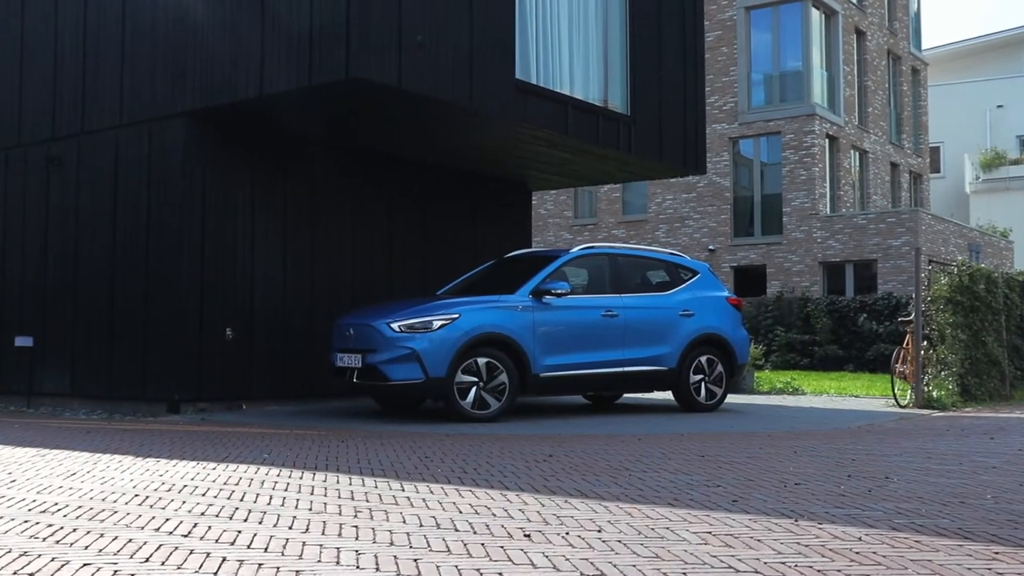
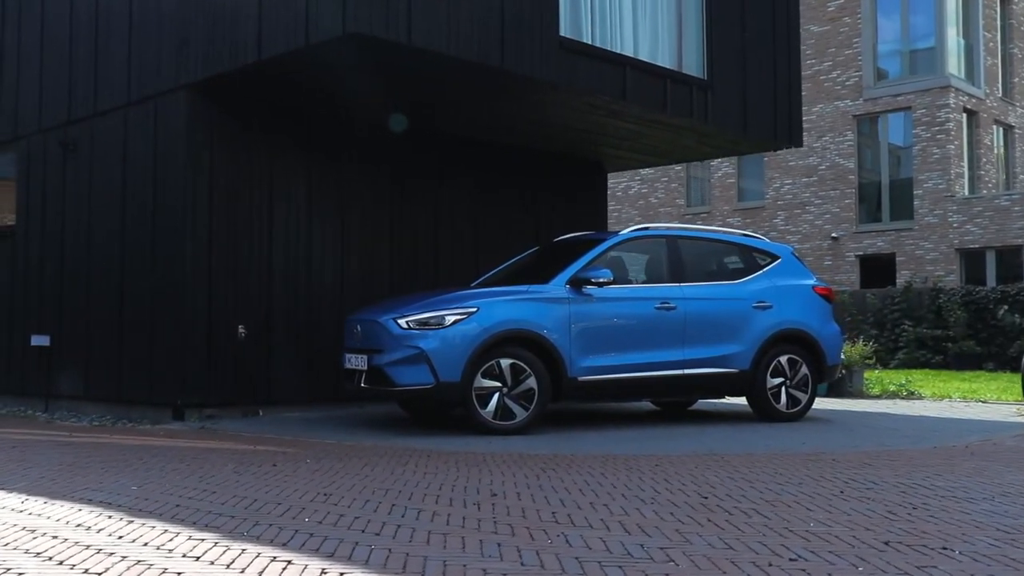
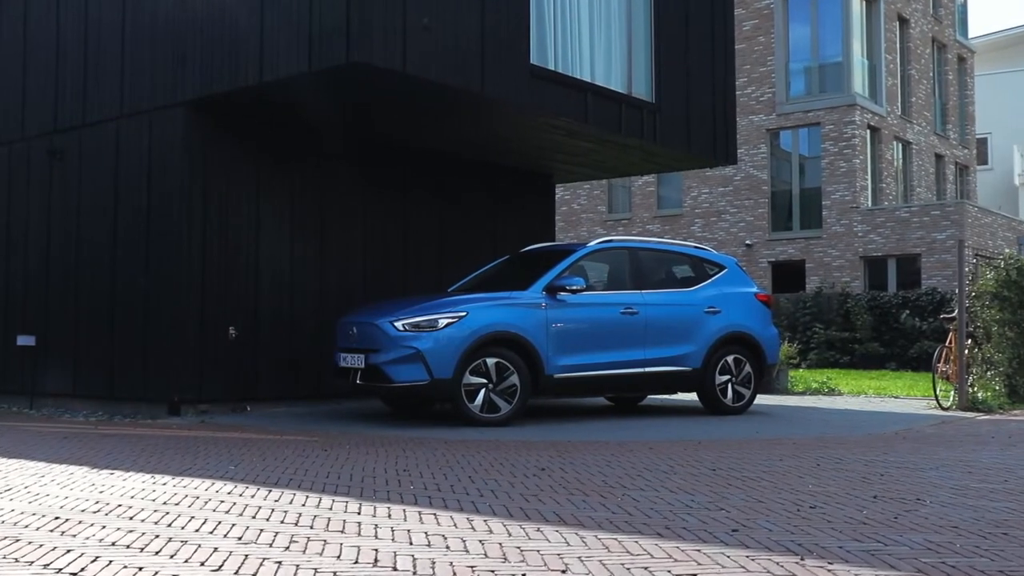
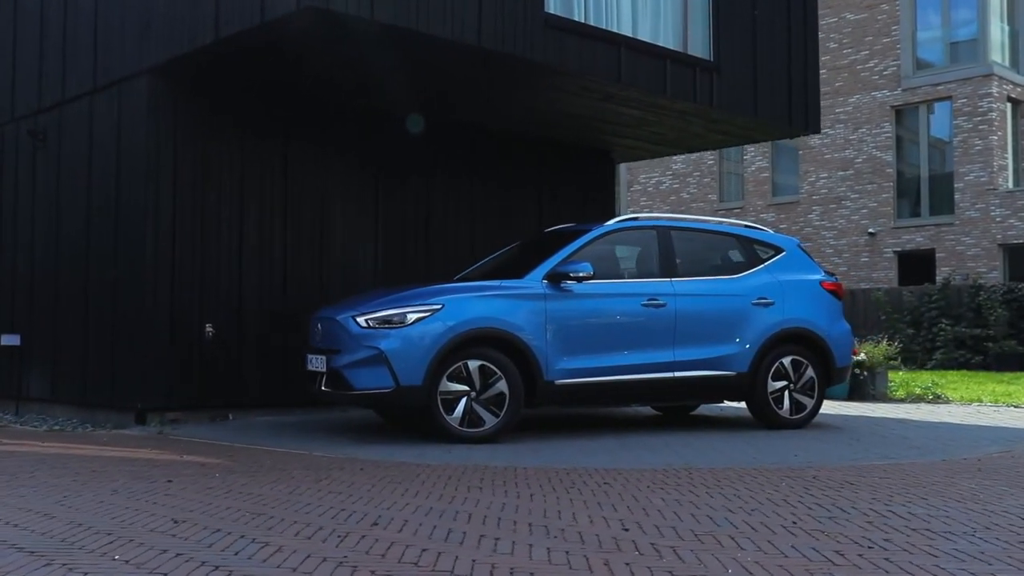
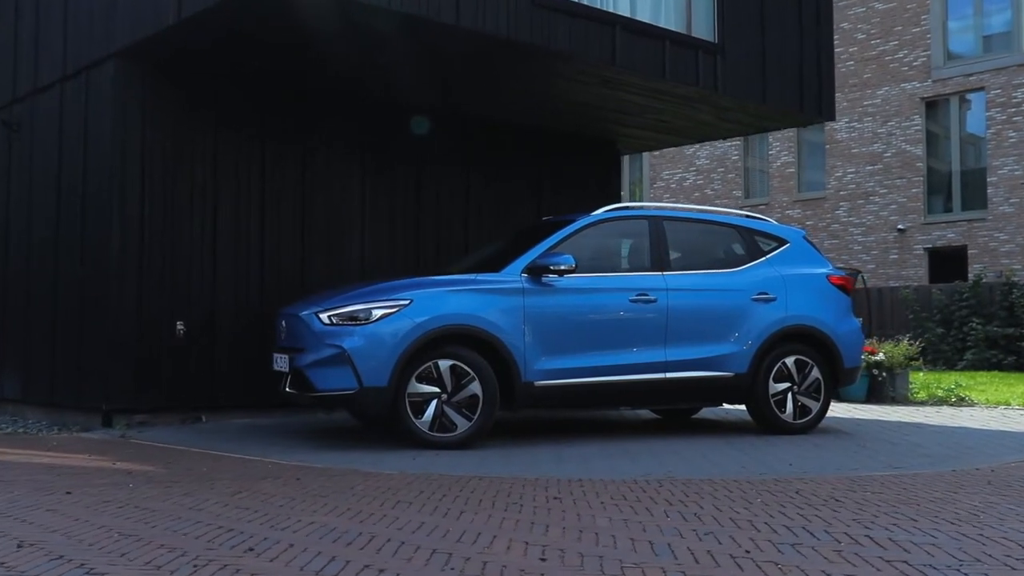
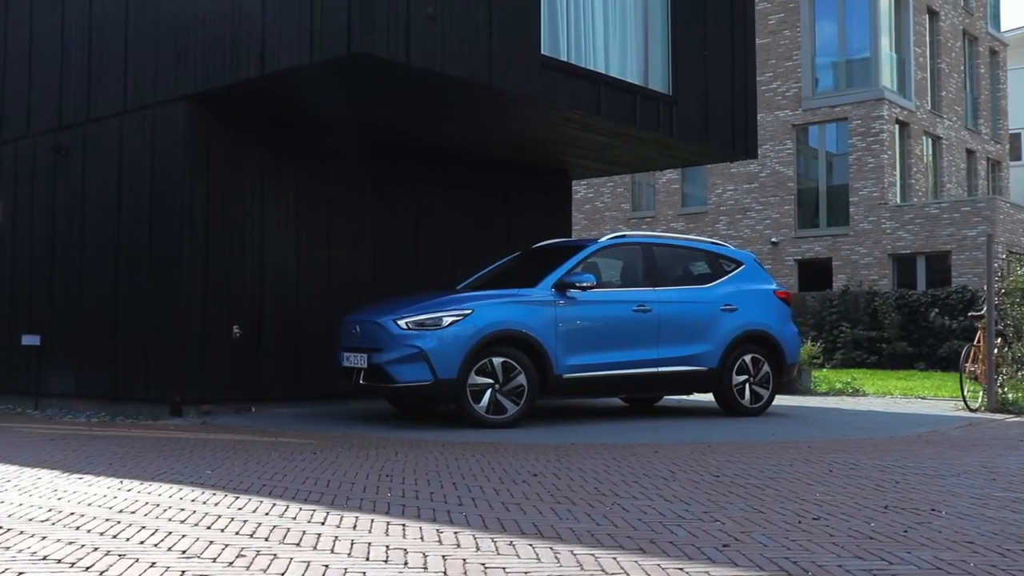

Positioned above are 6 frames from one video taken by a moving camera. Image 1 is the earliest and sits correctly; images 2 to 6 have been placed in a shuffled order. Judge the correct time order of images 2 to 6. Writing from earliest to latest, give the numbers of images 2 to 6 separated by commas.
3, 6, 2, 4, 5
